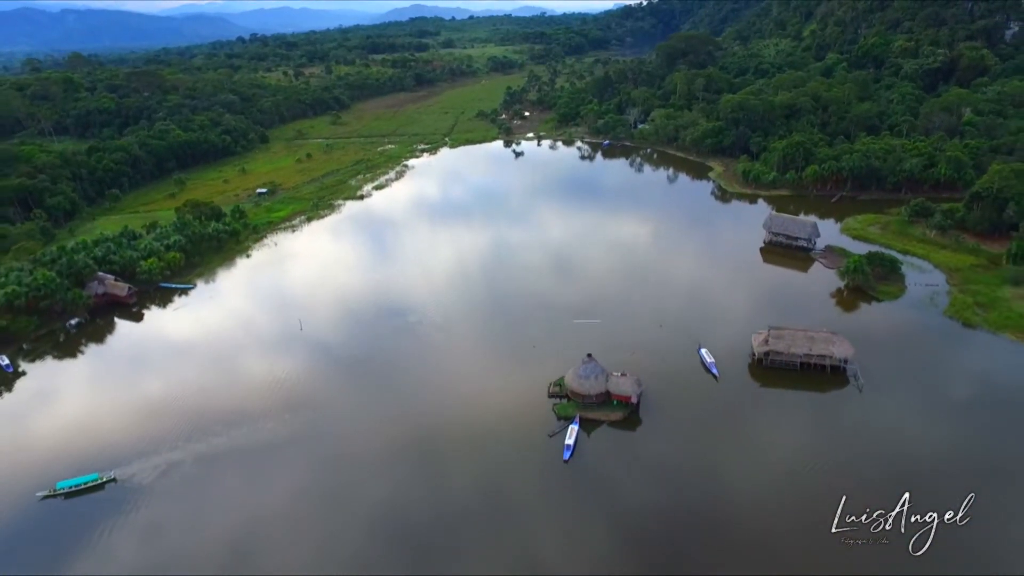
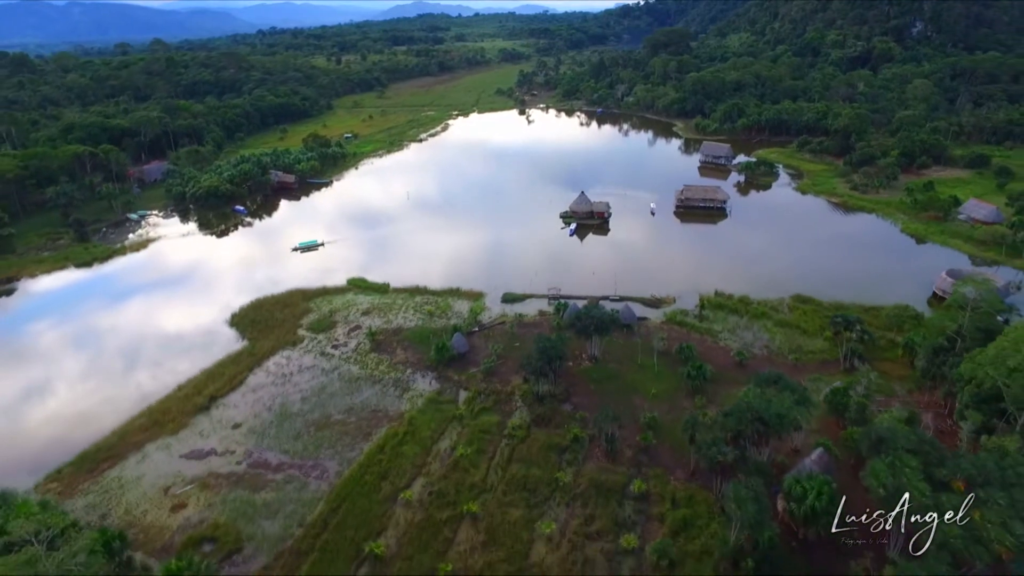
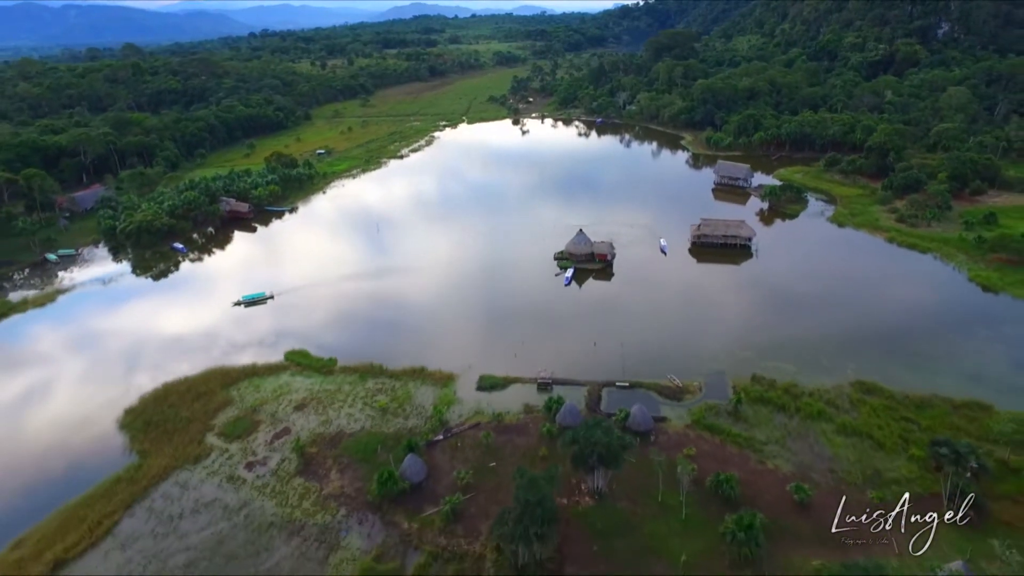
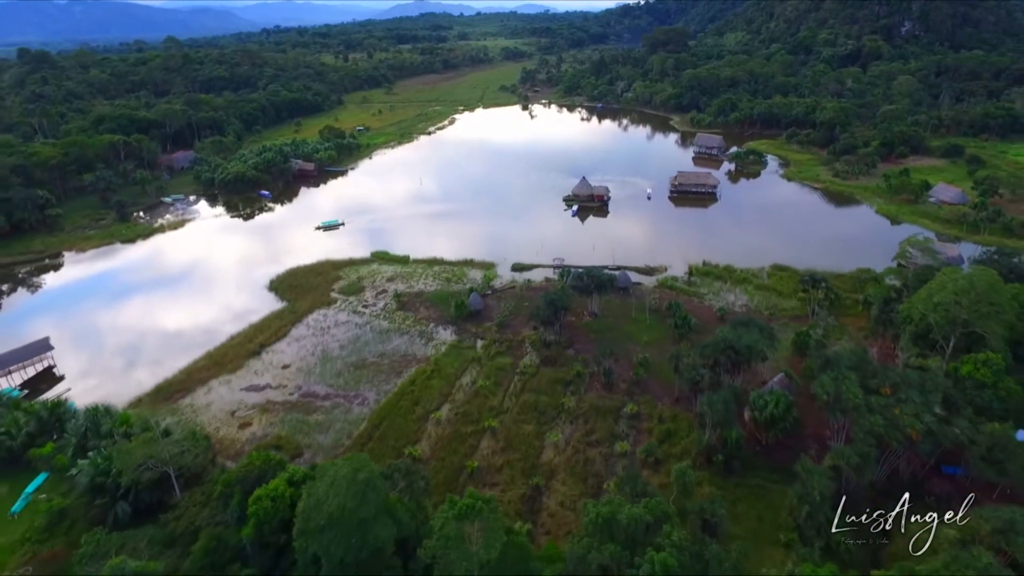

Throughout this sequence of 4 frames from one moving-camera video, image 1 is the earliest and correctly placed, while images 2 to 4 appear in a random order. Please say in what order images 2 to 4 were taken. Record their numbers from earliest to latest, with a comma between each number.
3, 2, 4
